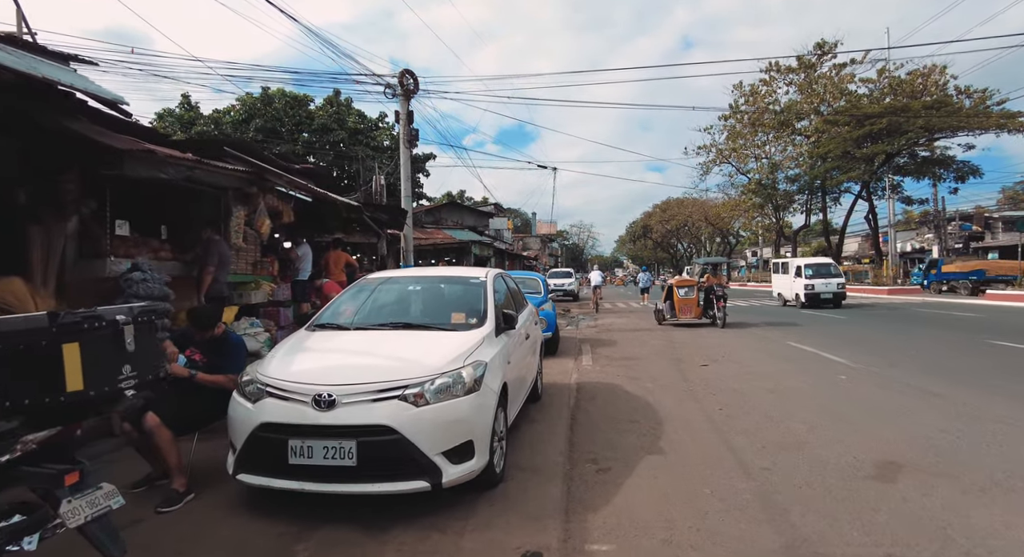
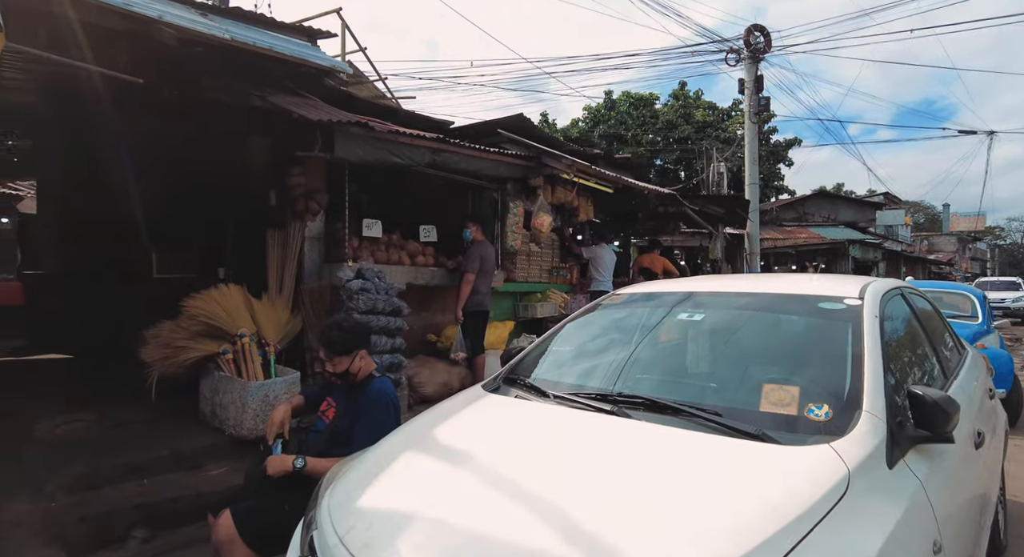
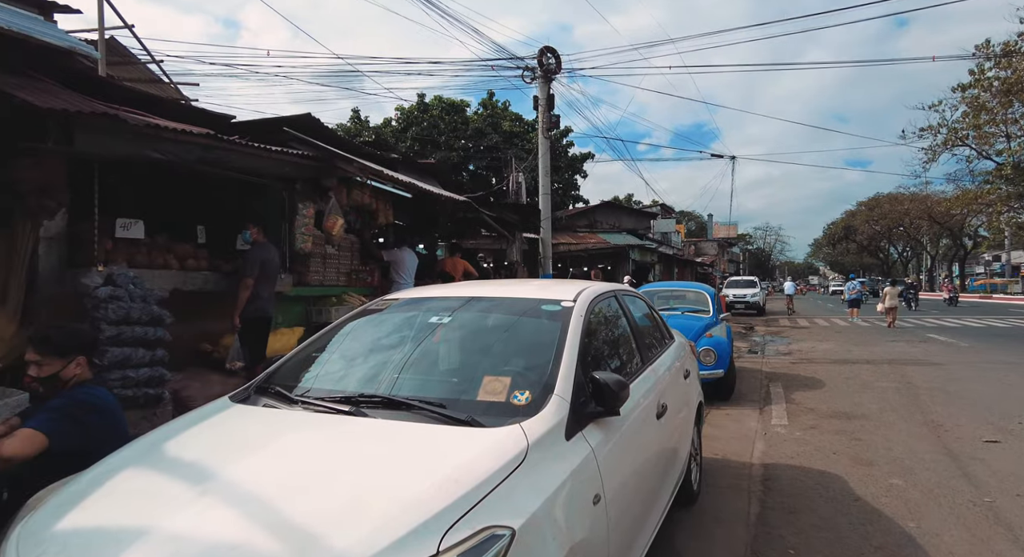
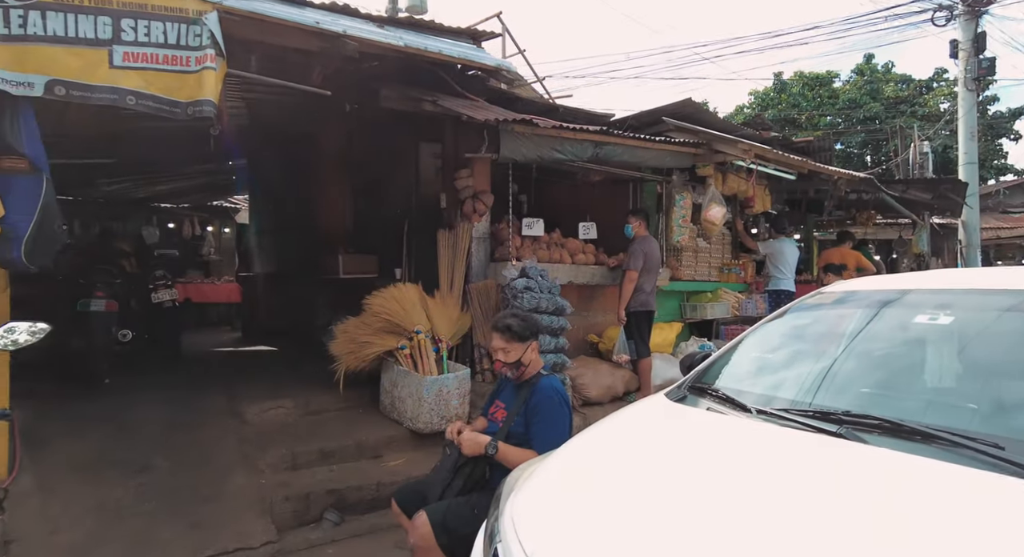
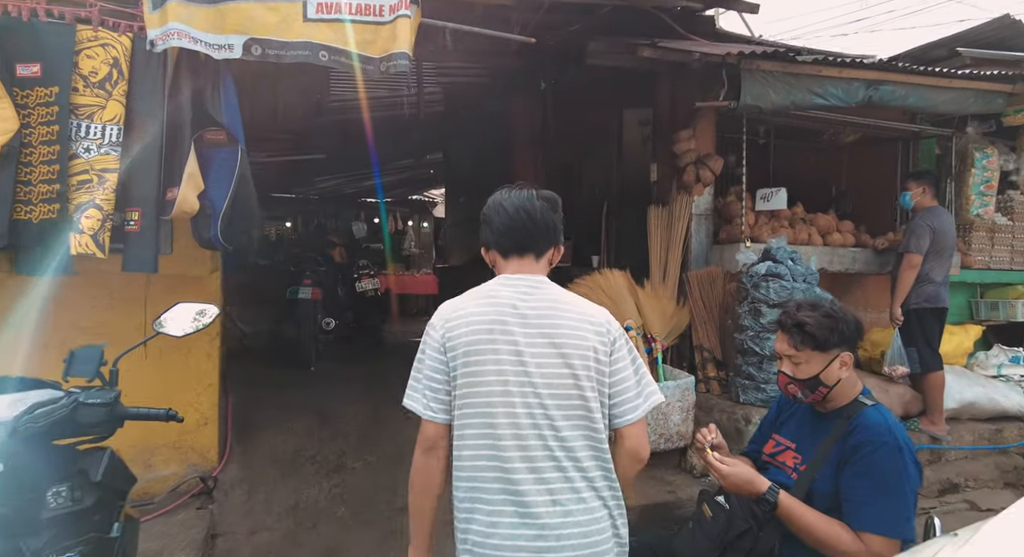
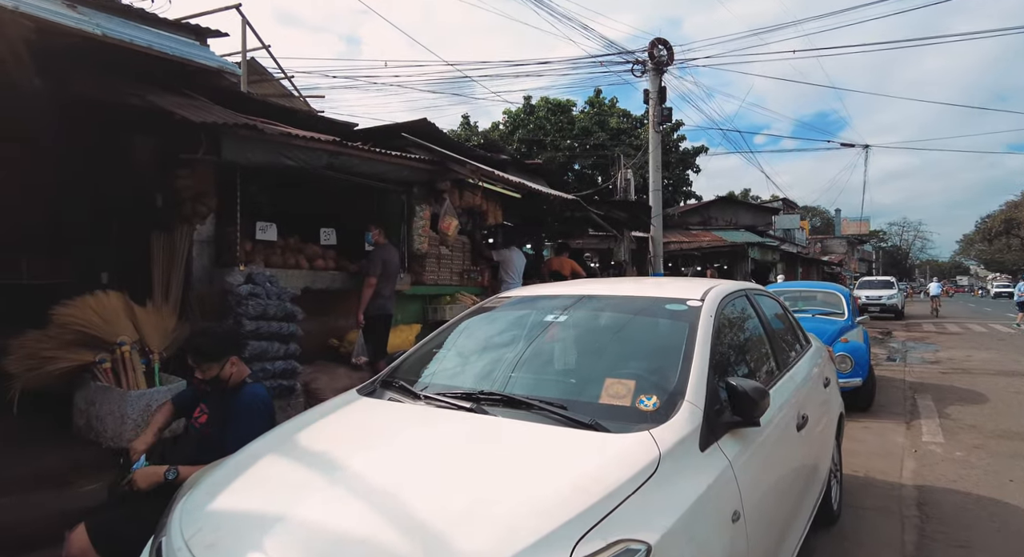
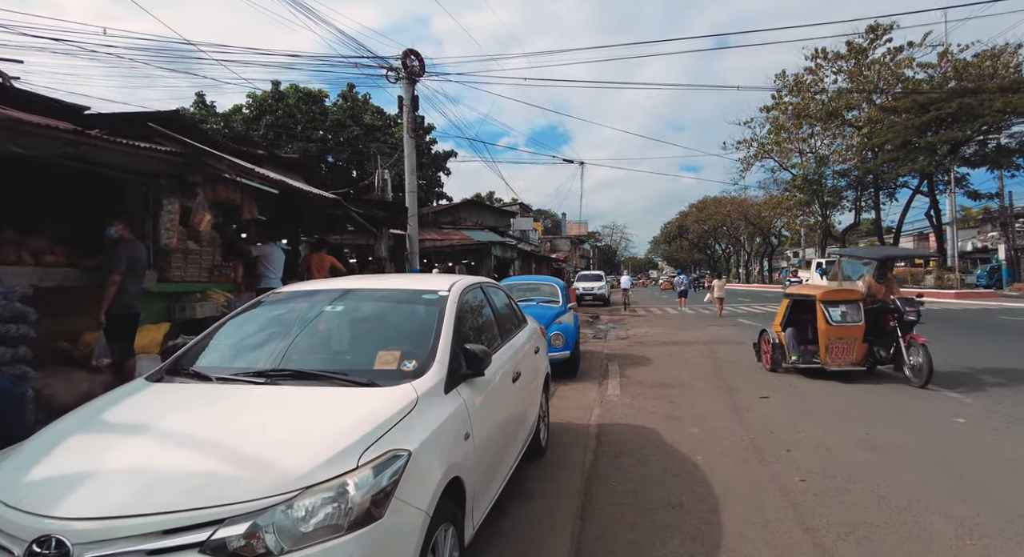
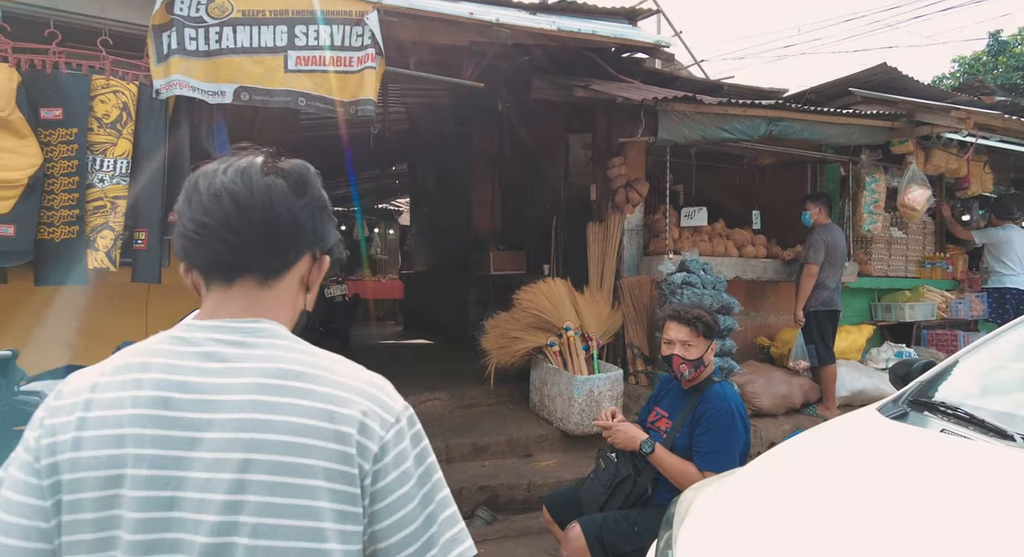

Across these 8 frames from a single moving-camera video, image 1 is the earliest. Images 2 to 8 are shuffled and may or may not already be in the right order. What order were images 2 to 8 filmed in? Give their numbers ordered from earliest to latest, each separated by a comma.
7, 3, 6, 2, 4, 8, 5
